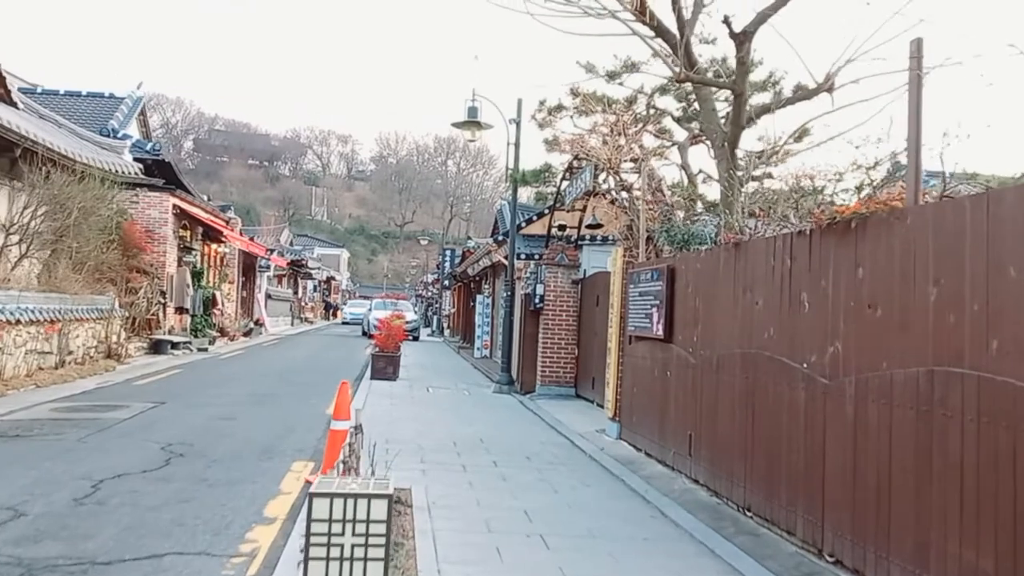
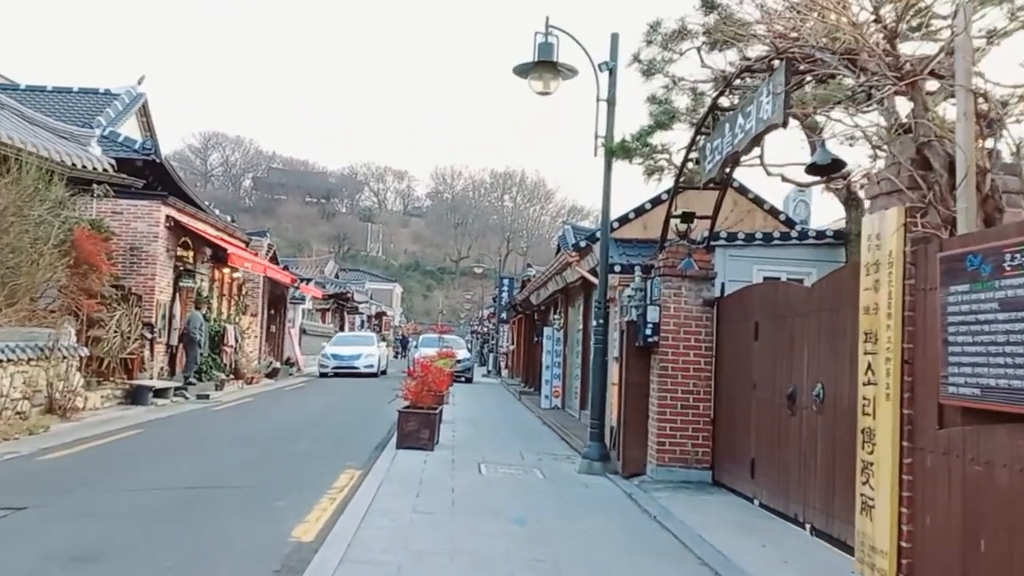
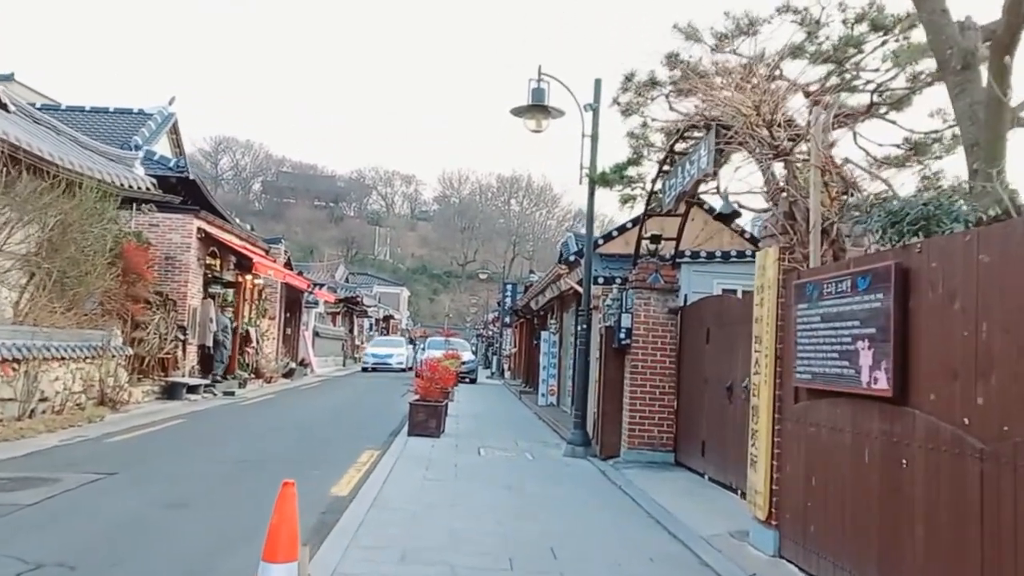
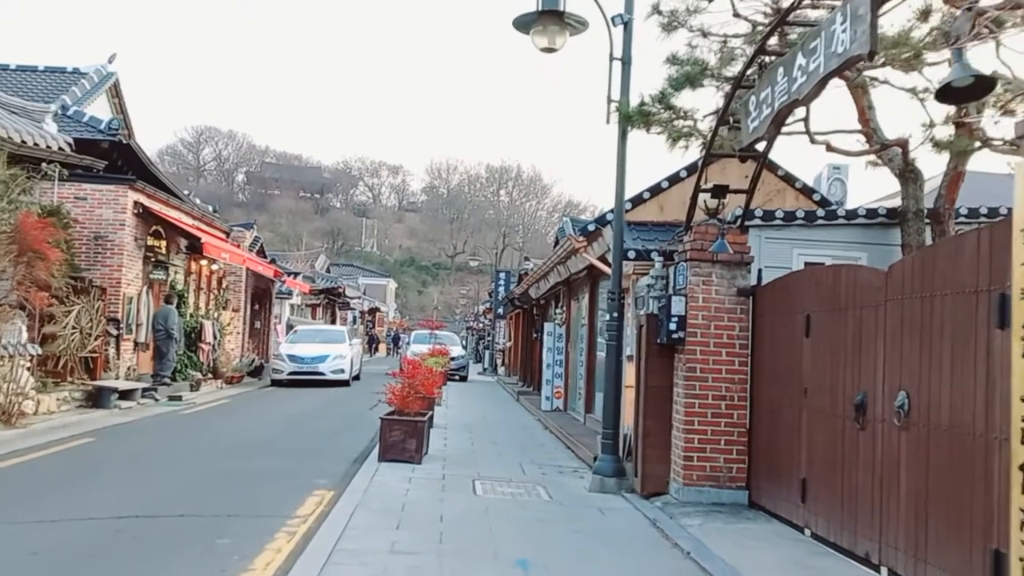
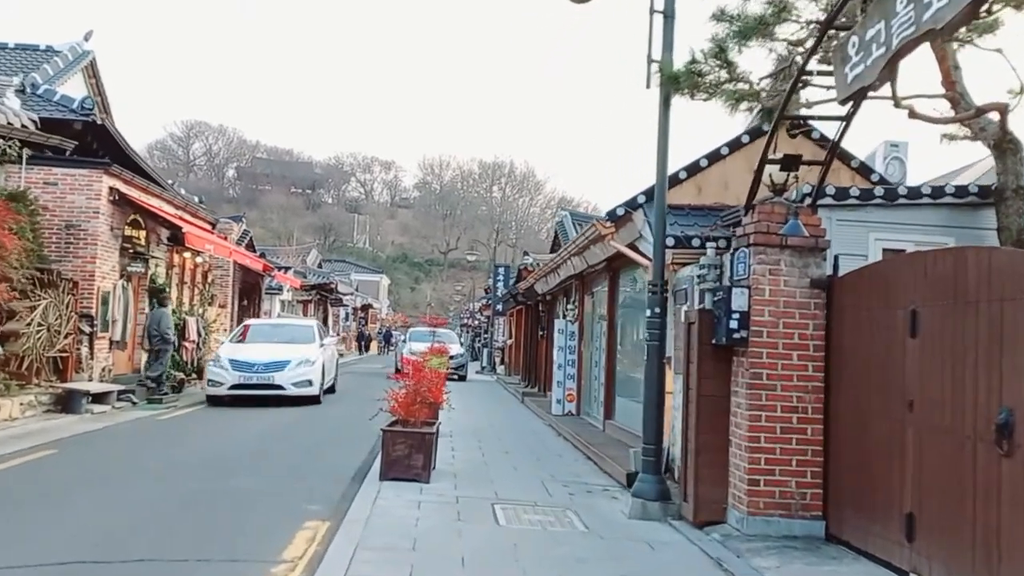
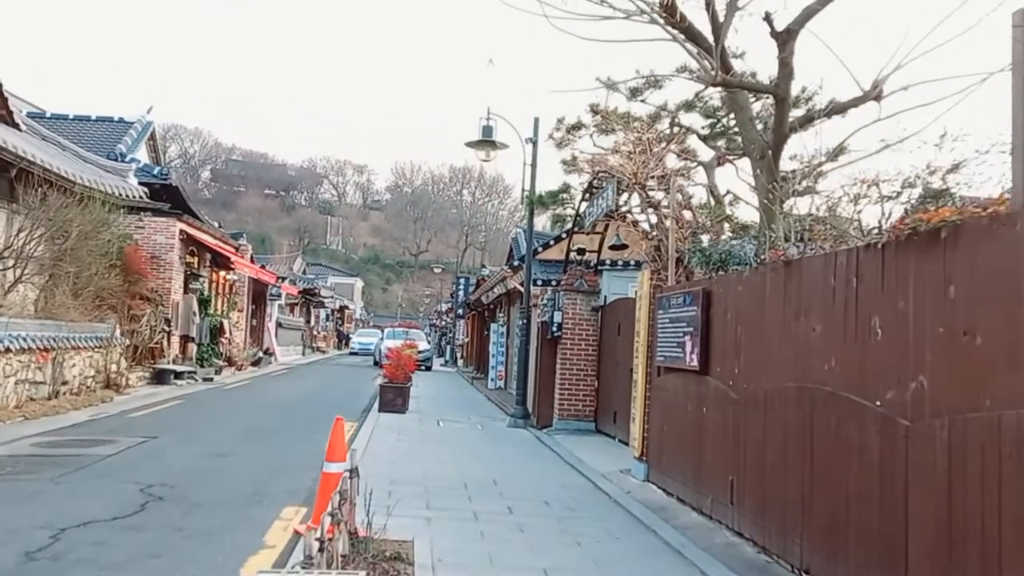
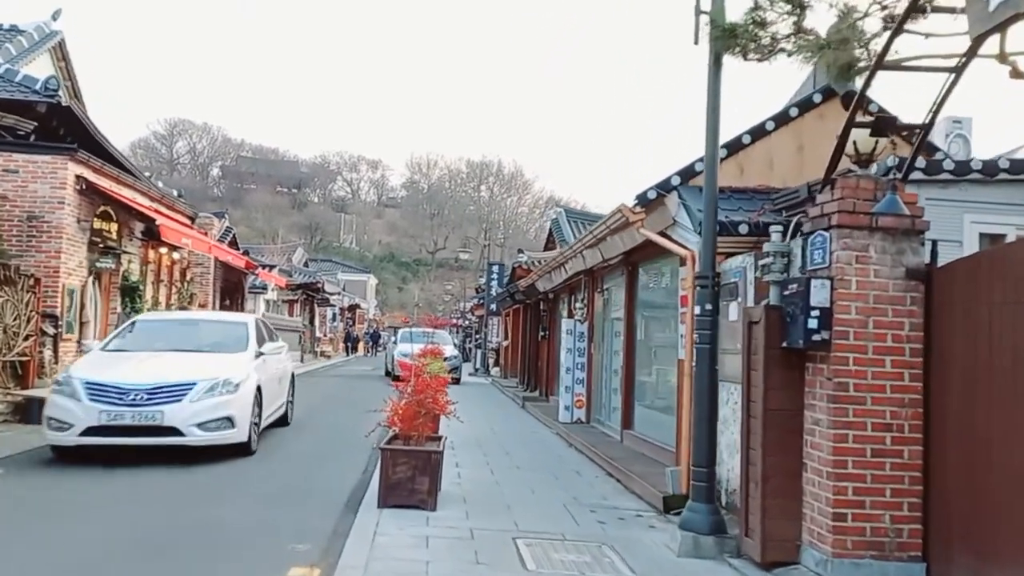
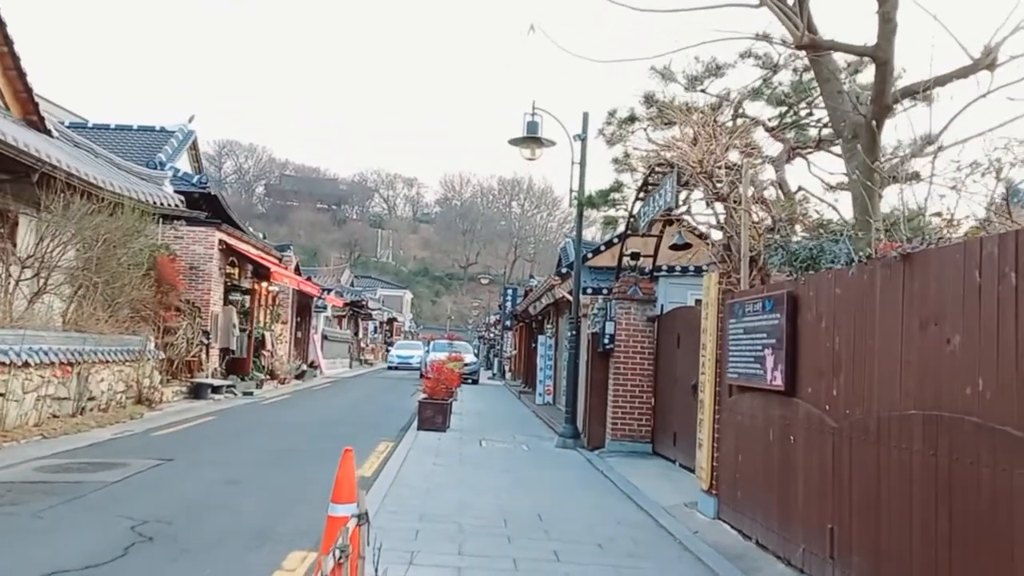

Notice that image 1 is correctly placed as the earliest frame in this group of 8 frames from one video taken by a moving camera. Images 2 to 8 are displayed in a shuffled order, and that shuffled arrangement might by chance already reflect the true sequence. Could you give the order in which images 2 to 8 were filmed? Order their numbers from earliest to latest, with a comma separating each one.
6, 8, 3, 2, 4, 5, 7
